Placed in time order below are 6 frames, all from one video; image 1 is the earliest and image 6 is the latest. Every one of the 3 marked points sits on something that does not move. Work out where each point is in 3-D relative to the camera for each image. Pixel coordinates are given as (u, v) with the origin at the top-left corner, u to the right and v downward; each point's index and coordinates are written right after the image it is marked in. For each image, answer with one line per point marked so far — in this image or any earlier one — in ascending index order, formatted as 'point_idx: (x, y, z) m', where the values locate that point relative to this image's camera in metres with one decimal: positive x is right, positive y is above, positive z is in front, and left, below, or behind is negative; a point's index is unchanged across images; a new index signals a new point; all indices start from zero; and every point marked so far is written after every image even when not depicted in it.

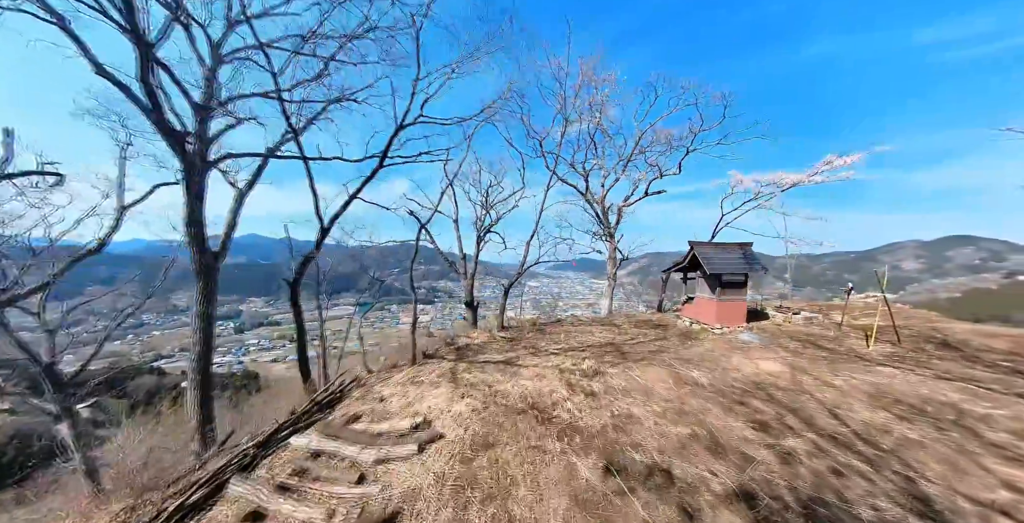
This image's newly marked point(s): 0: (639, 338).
0: (+3.5, -2.1, +8.9) m
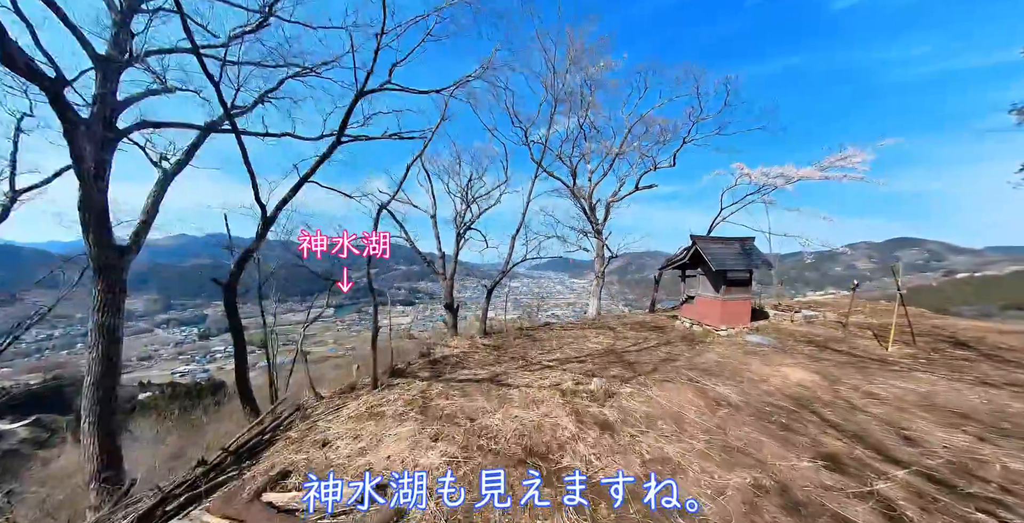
0: (+3.2, -2.0, +7.9) m
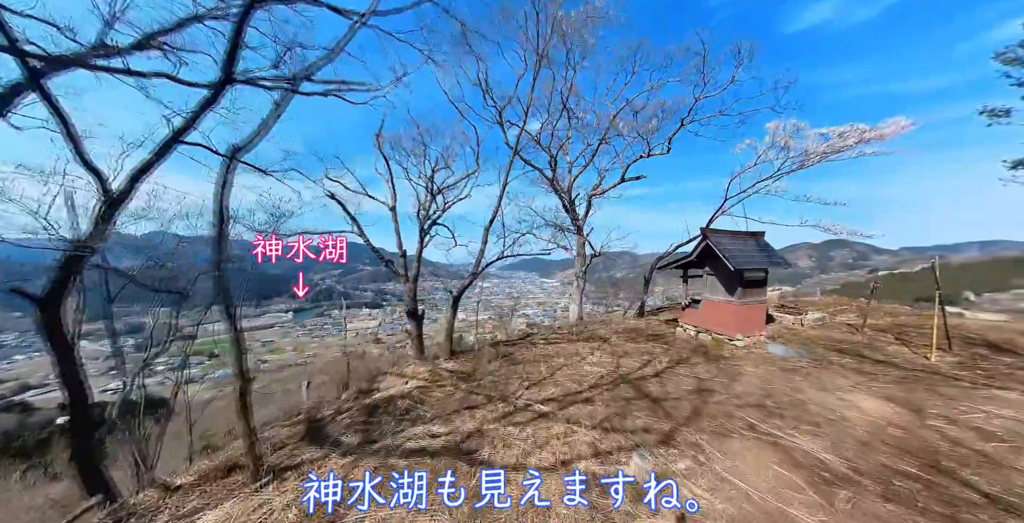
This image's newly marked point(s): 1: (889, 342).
0: (+2.7, -1.9, +6.2) m
1: (+9.3, -2.0, +8.0) m
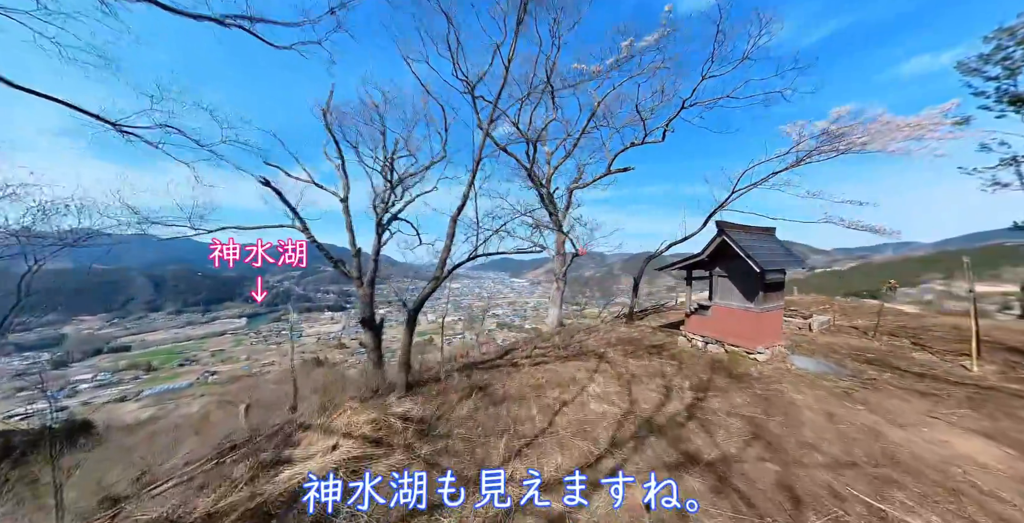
0: (+2.4, -1.9, +4.8) m
1: (+8.8, -1.9, +7.2) m
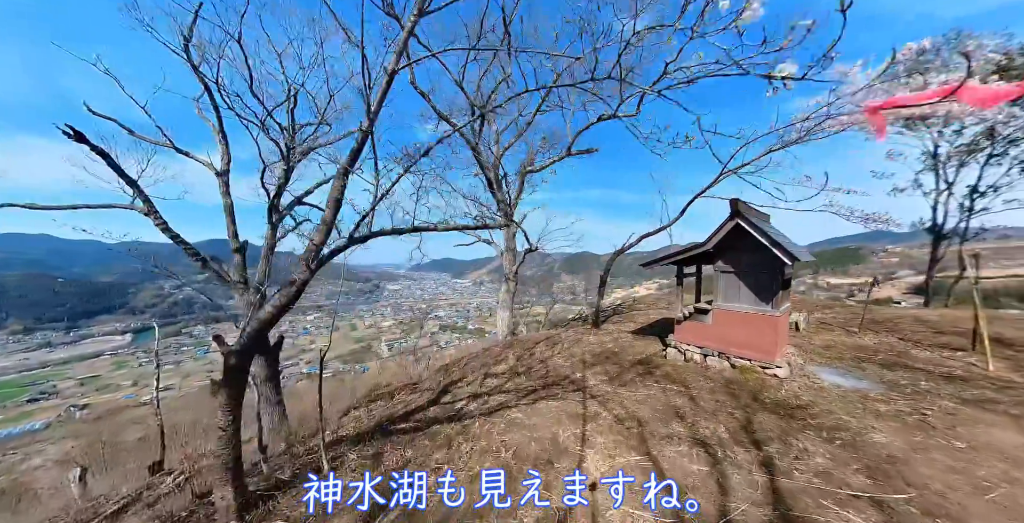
0: (+1.9, -1.8, +3.1) m
1: (+7.8, -1.7, +6.6) m
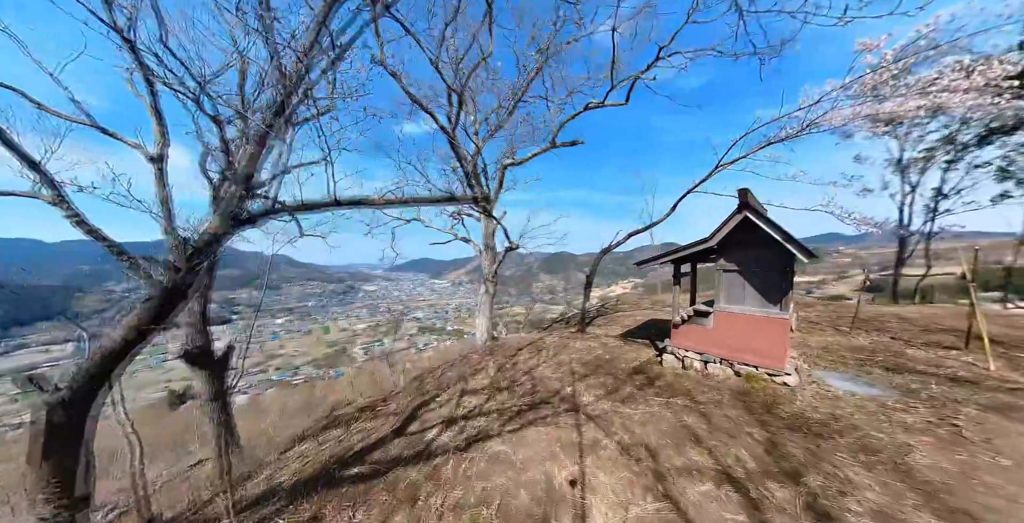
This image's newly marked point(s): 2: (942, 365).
0: (+1.8, -1.7, +2.5) m
1: (+7.4, -1.6, +6.3) m
2: (+6.9, -1.7, +5.3) m
